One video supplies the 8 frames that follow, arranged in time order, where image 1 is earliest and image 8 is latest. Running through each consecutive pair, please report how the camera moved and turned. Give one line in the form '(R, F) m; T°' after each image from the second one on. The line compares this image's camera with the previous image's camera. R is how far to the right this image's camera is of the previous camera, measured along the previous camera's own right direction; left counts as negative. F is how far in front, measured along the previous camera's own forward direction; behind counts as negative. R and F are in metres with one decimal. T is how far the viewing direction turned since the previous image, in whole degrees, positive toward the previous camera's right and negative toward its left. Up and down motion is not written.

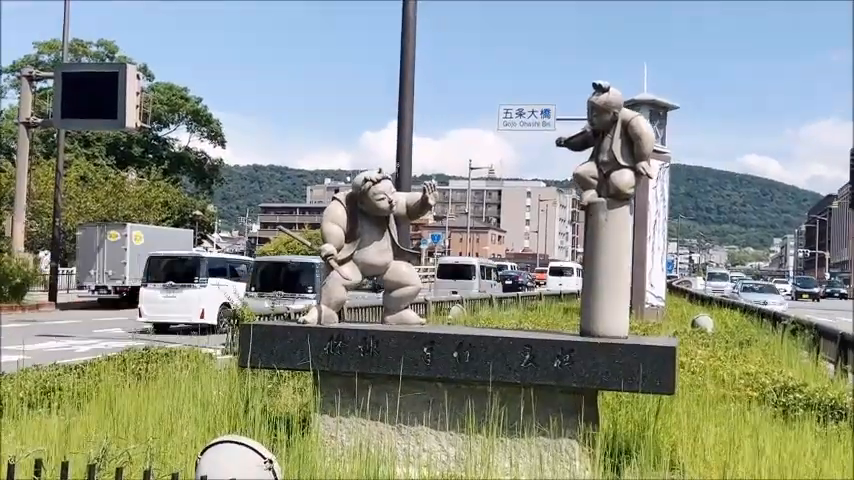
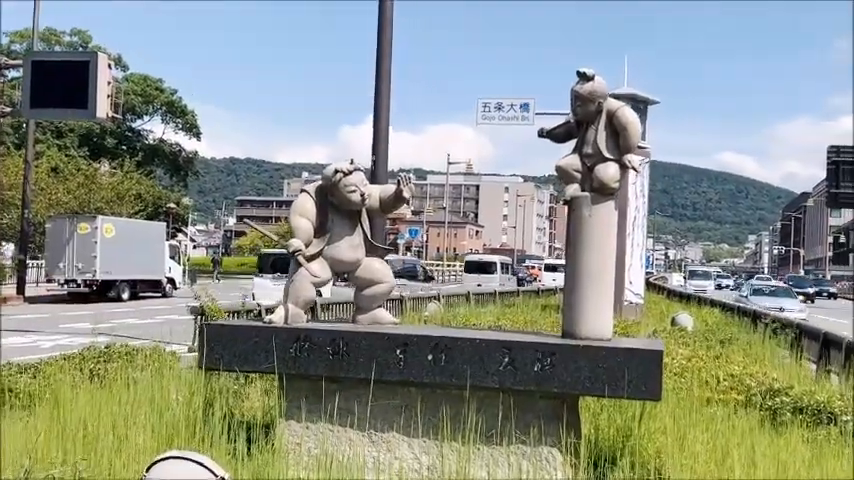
(0.0, +0.3) m; +1°
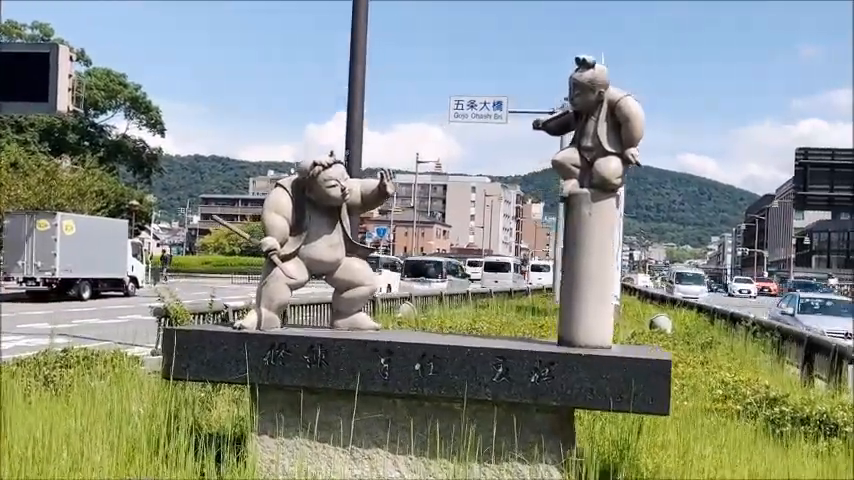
(-0.1, +0.4) m; +2°
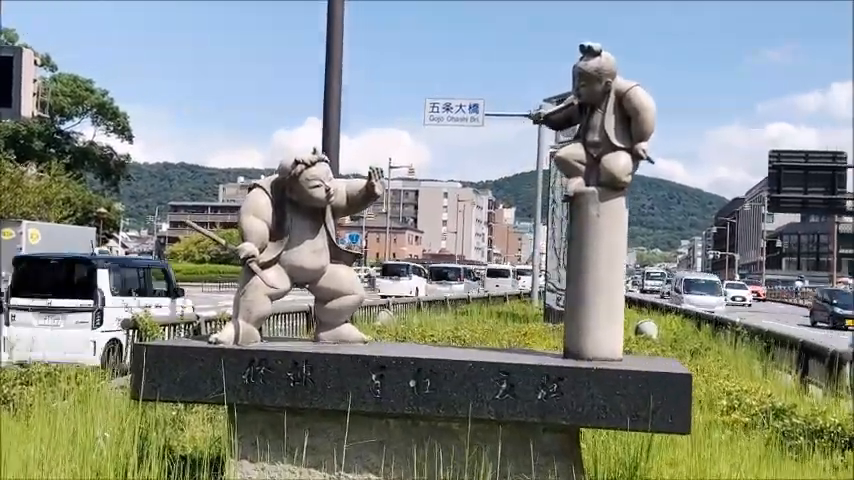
(-0.1, +0.4) m; +2°
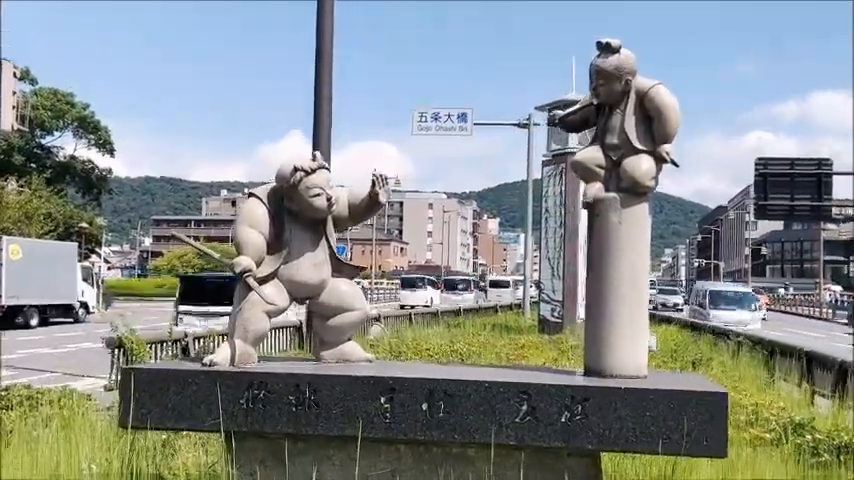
(-0.1, +0.3) m; +1°
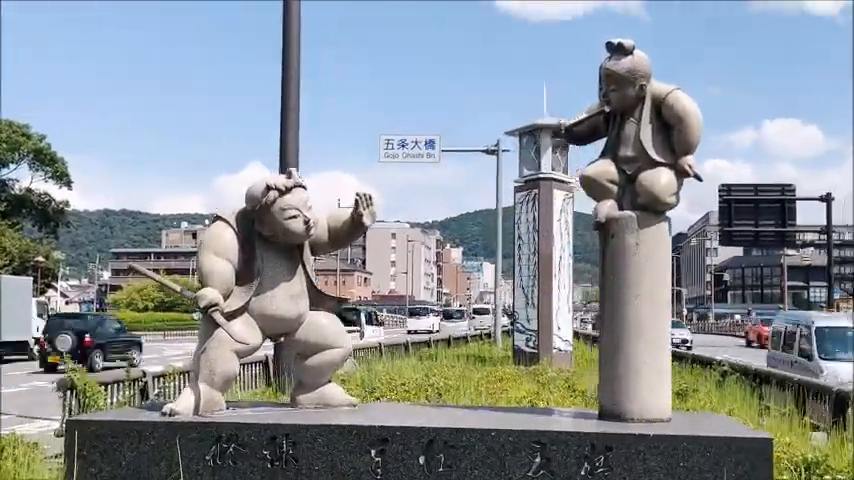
(-0.1, +0.5) m; +2°
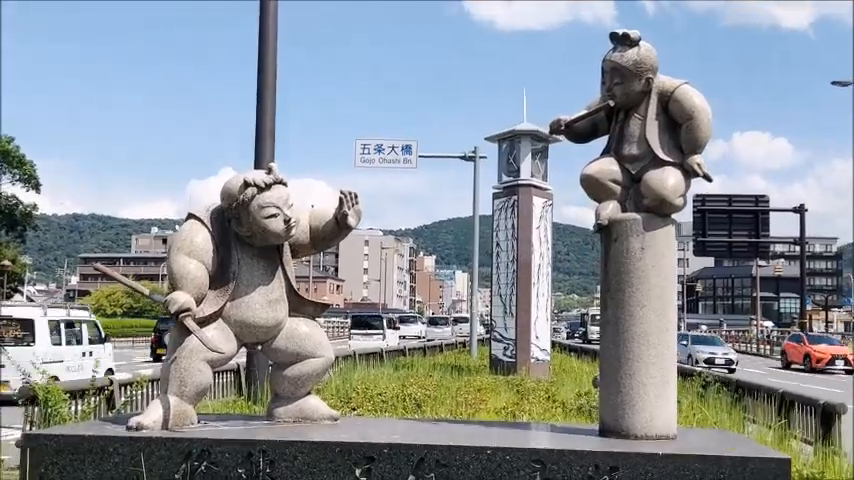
(-0.1, +0.3) m; +2°
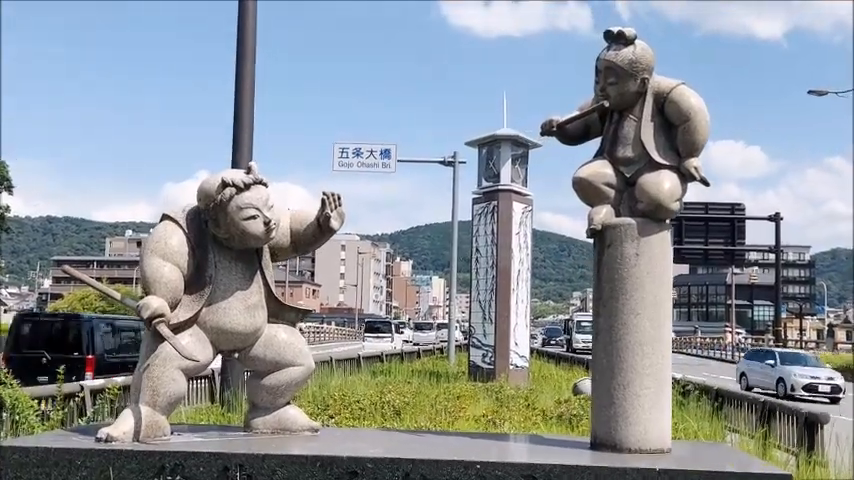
(0.0, +0.1) m; +1°
